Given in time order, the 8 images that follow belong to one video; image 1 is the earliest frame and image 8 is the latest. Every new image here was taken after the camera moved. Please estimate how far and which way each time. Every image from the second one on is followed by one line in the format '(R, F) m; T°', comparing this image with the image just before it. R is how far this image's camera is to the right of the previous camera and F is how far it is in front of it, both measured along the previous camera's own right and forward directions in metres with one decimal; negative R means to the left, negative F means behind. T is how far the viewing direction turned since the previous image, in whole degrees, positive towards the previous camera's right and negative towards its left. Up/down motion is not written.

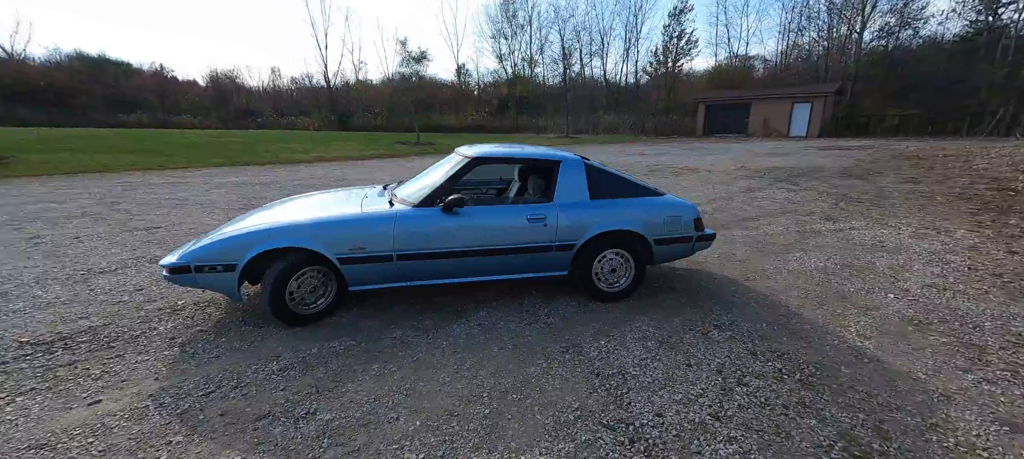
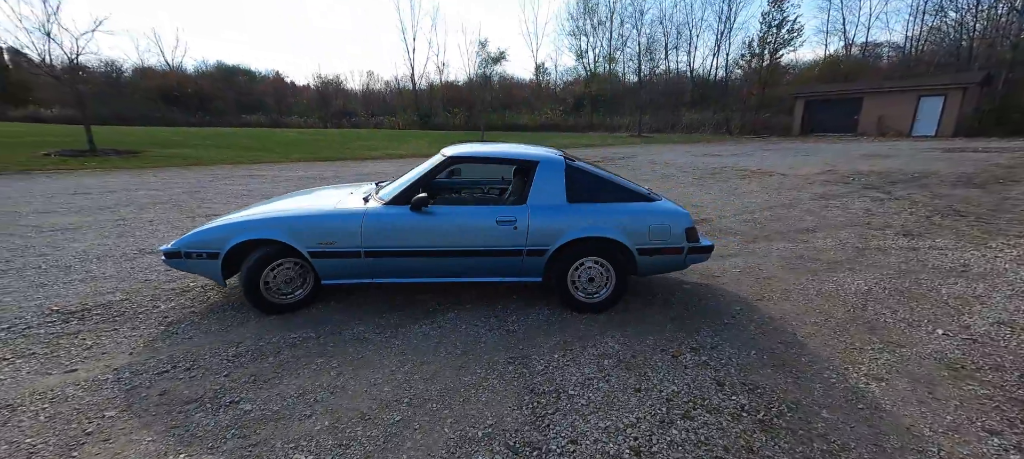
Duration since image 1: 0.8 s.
(+0.8, +0.2) m; -9°
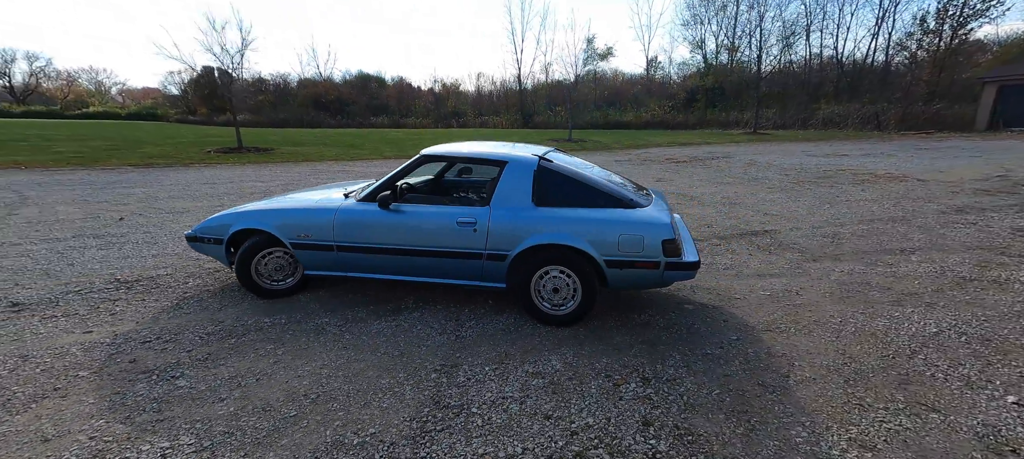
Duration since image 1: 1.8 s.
(+1.0, +0.3) m; -13°
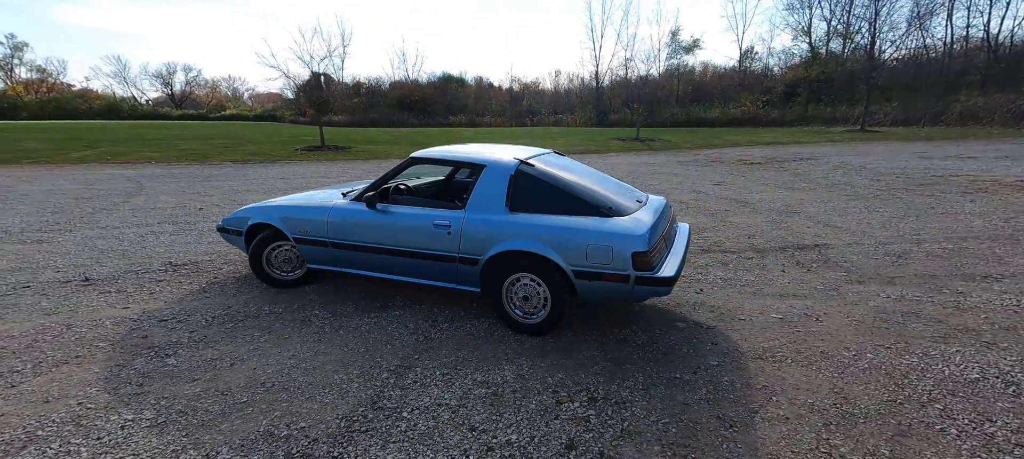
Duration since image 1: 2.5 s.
(+0.7, +0.1) m; -10°
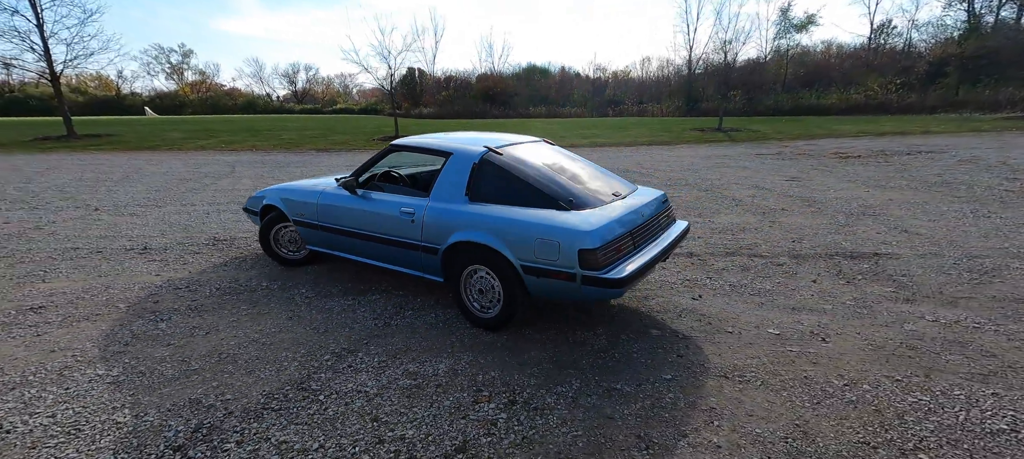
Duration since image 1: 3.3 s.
(+0.8, +0.2) m; -10°
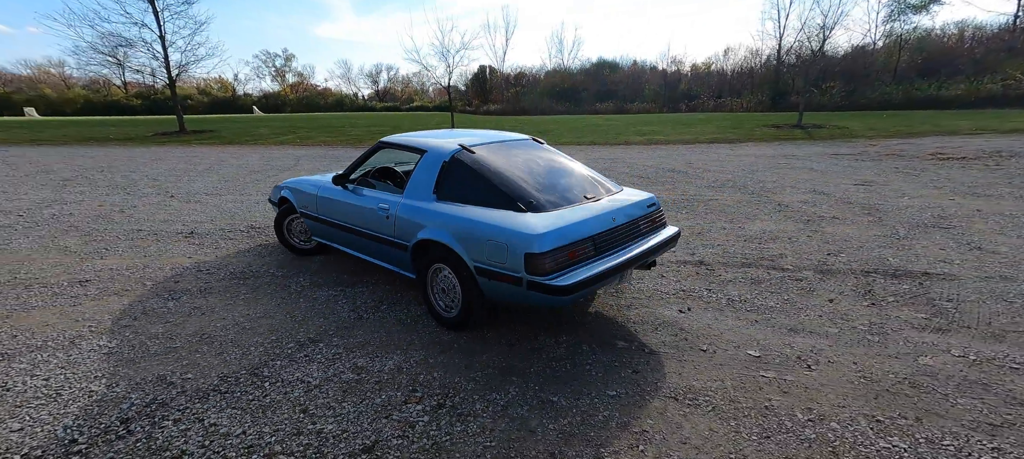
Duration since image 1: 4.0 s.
(+0.7, +0.1) m; -8°
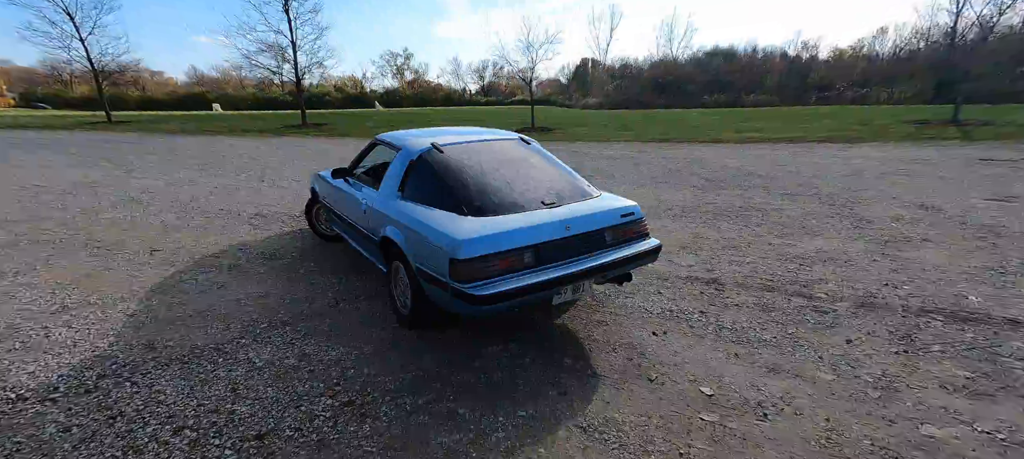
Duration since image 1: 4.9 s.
(+0.9, +0.2) m; -12°
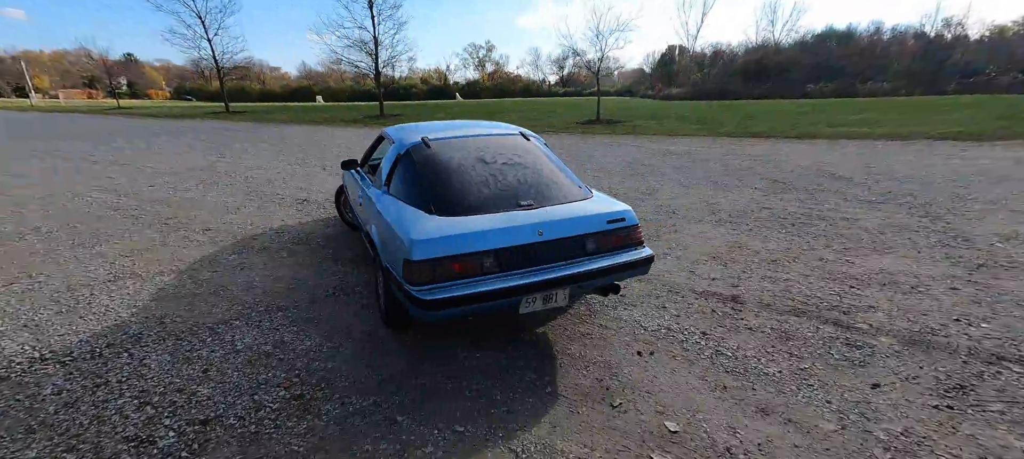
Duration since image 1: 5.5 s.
(+0.6, +0.2) m; -10°
